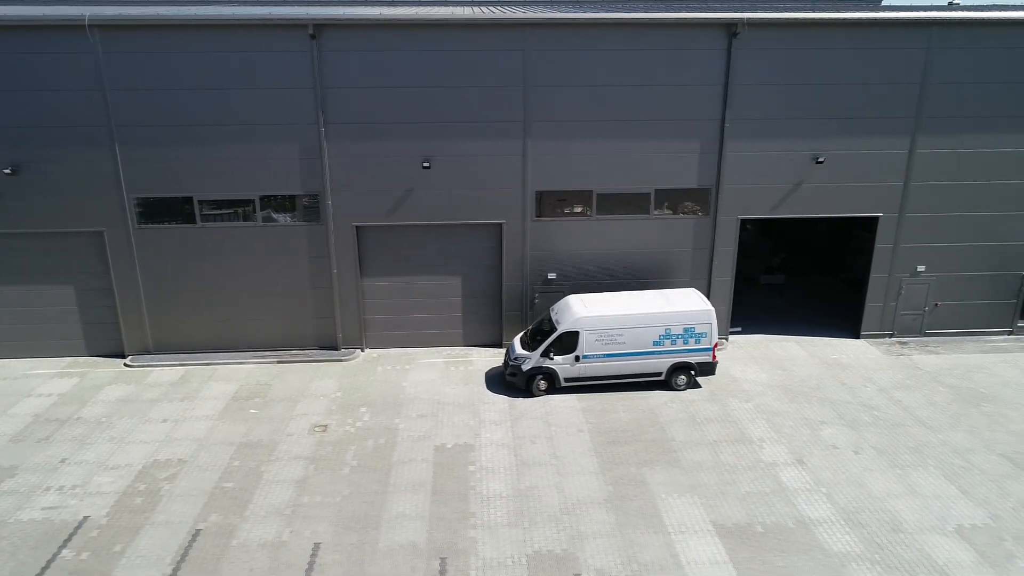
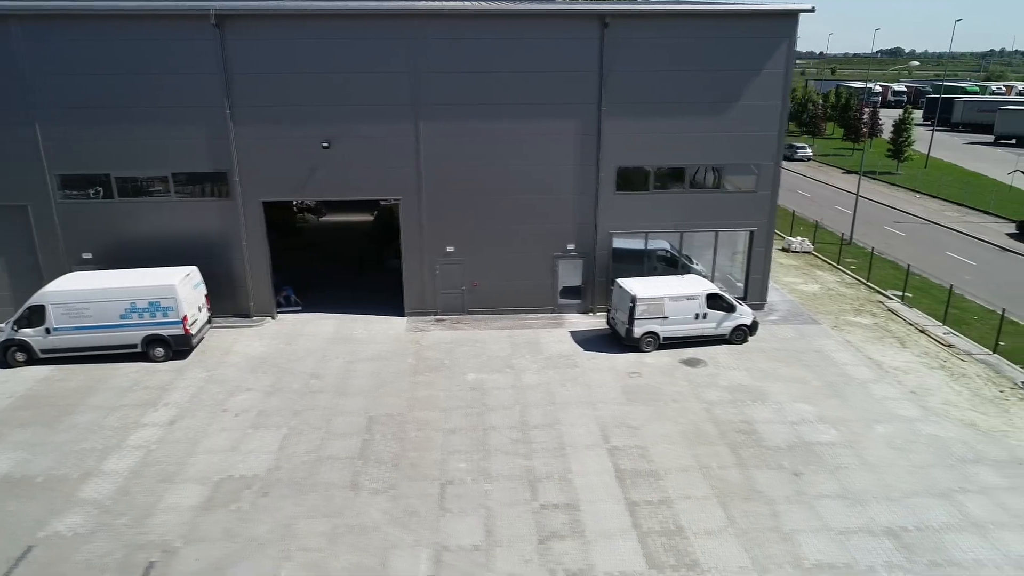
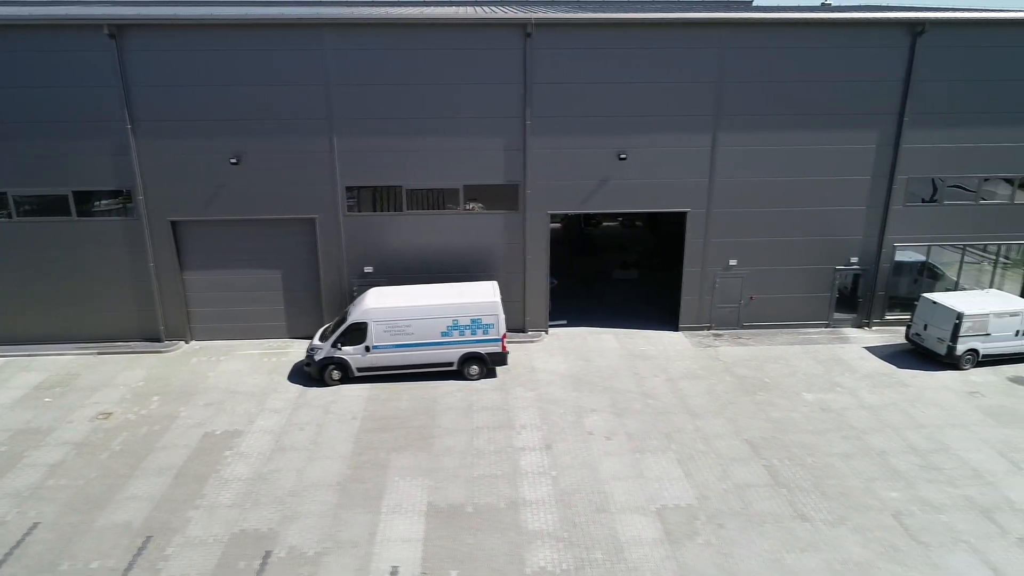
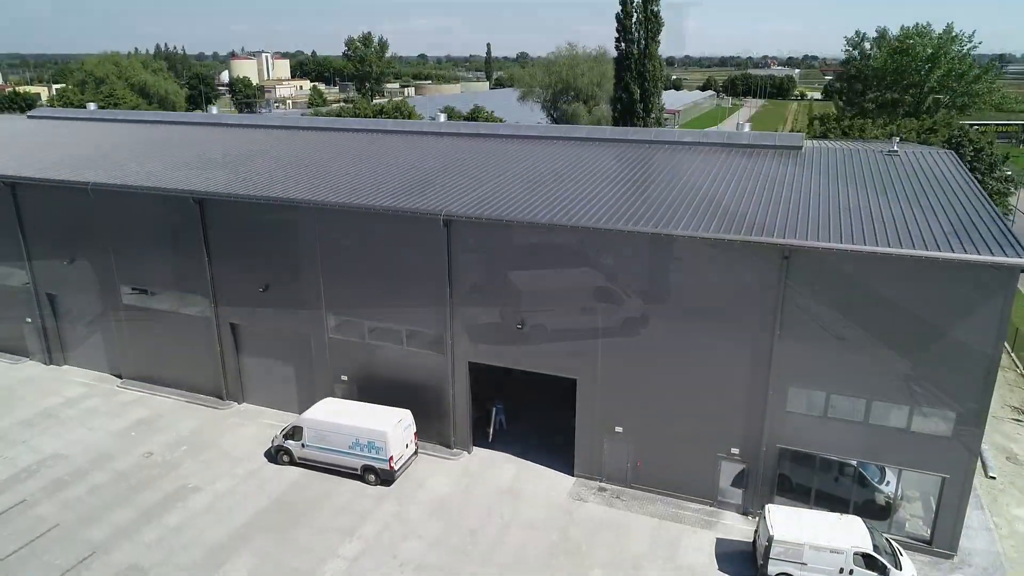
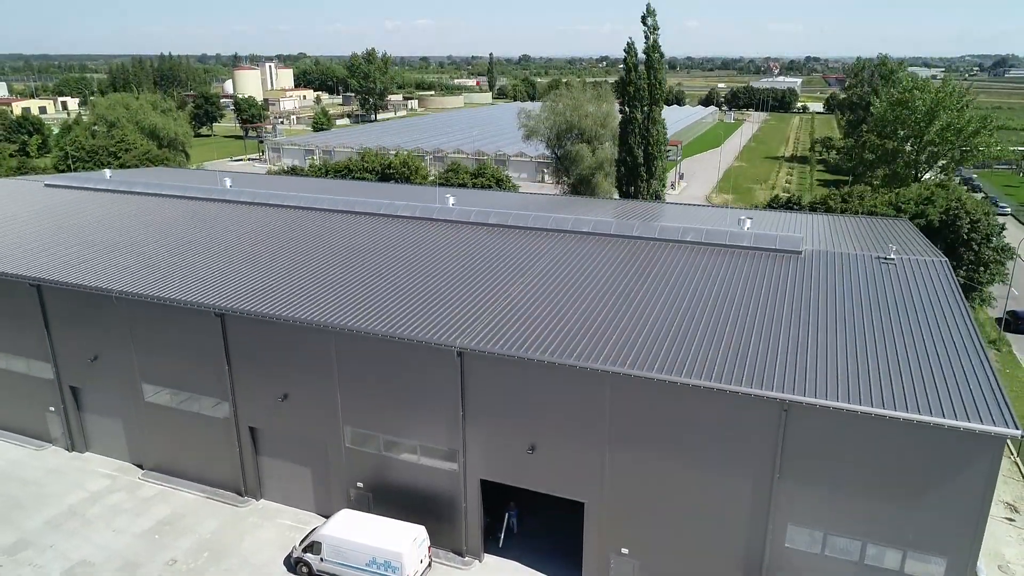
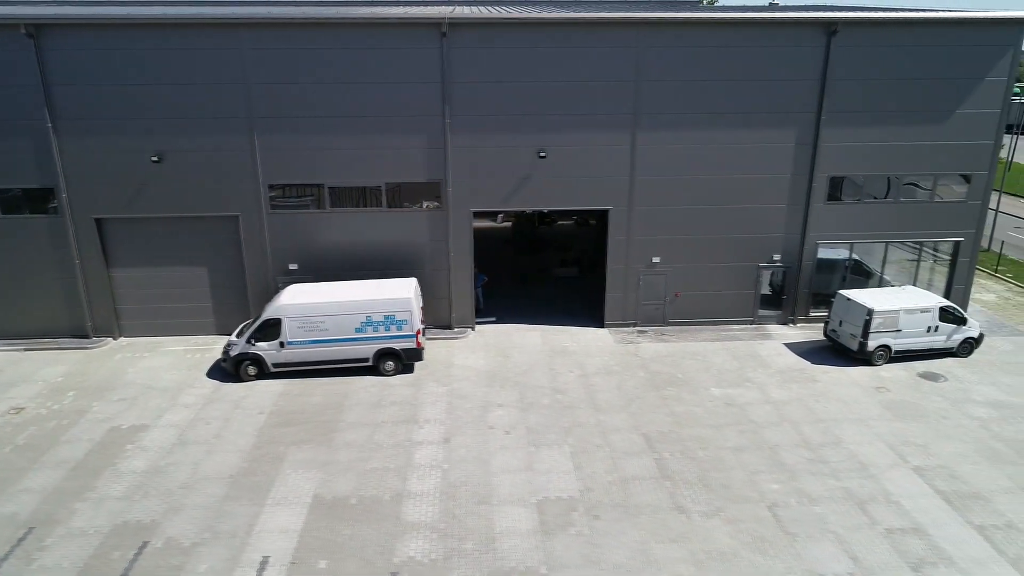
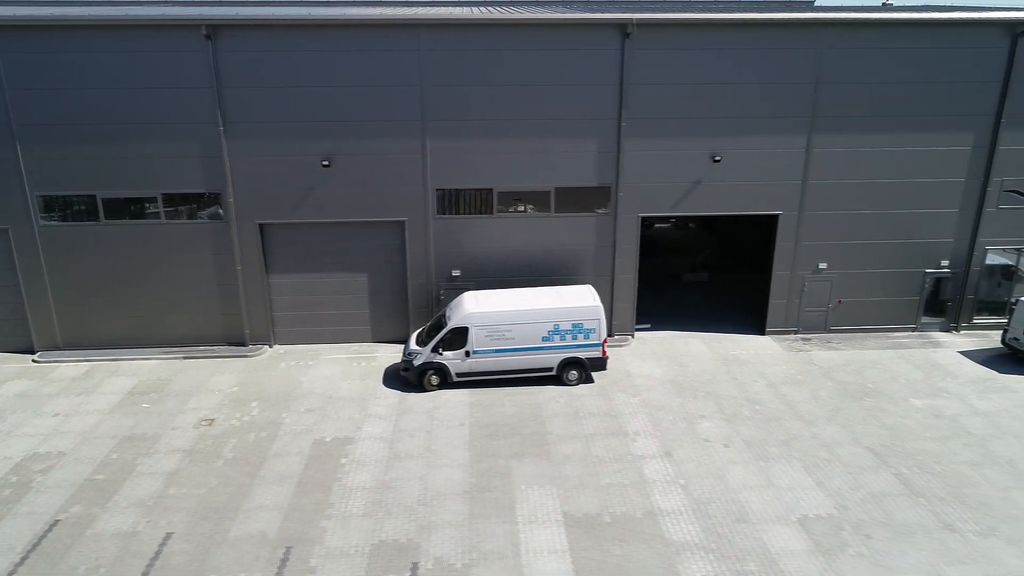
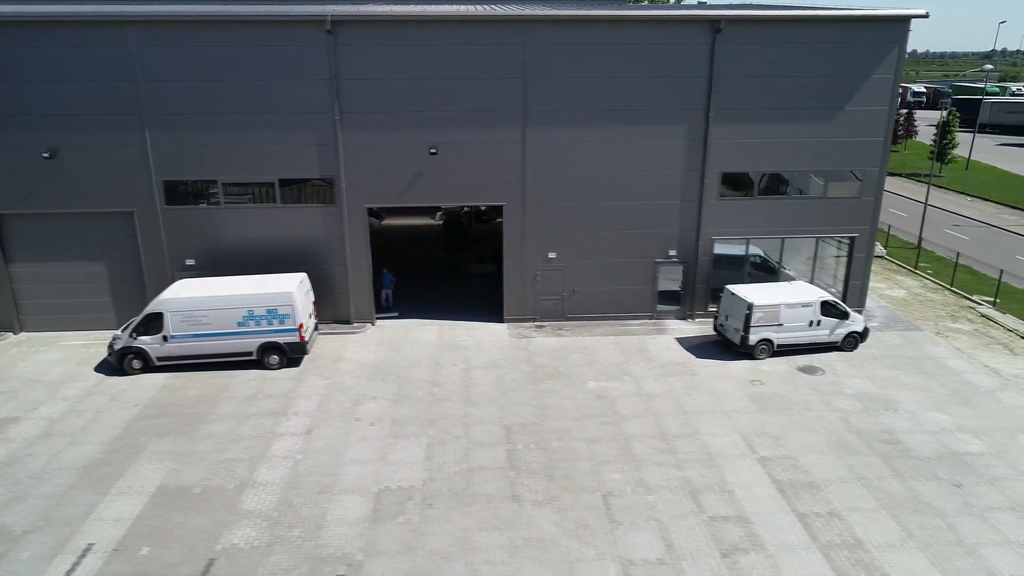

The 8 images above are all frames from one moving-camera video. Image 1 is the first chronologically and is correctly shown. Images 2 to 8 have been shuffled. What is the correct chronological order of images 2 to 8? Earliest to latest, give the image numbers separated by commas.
7, 3, 6, 8, 2, 4, 5
